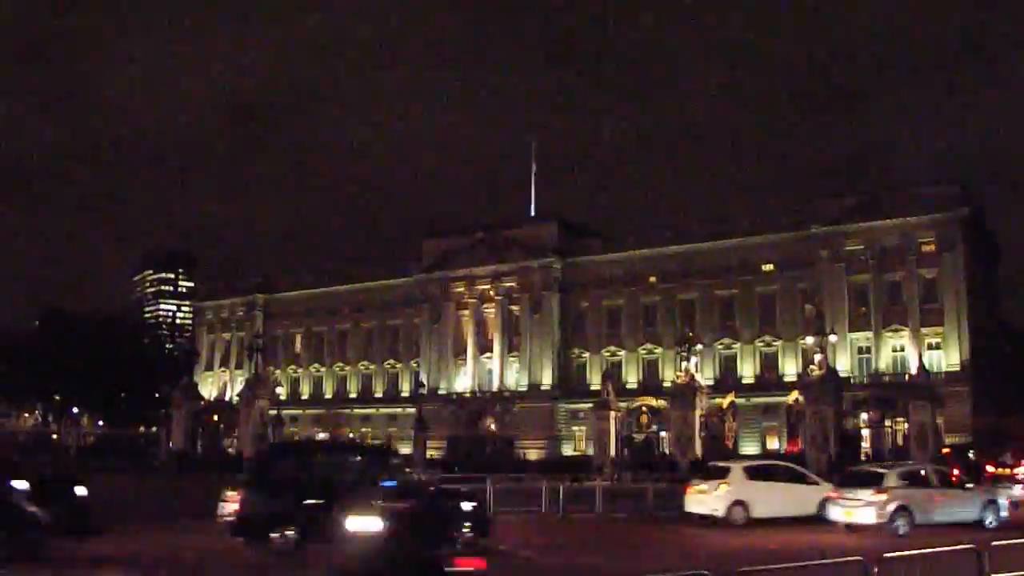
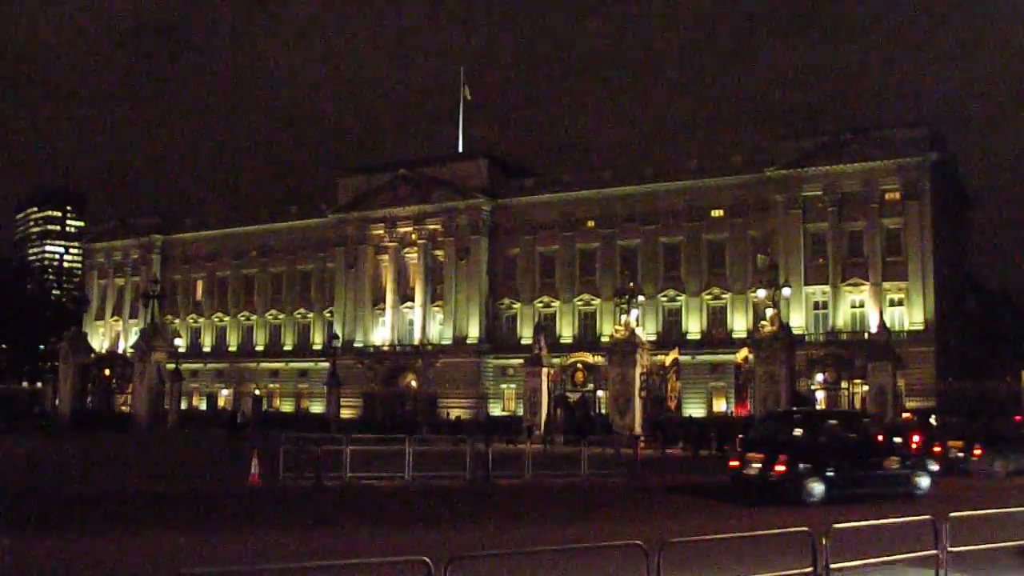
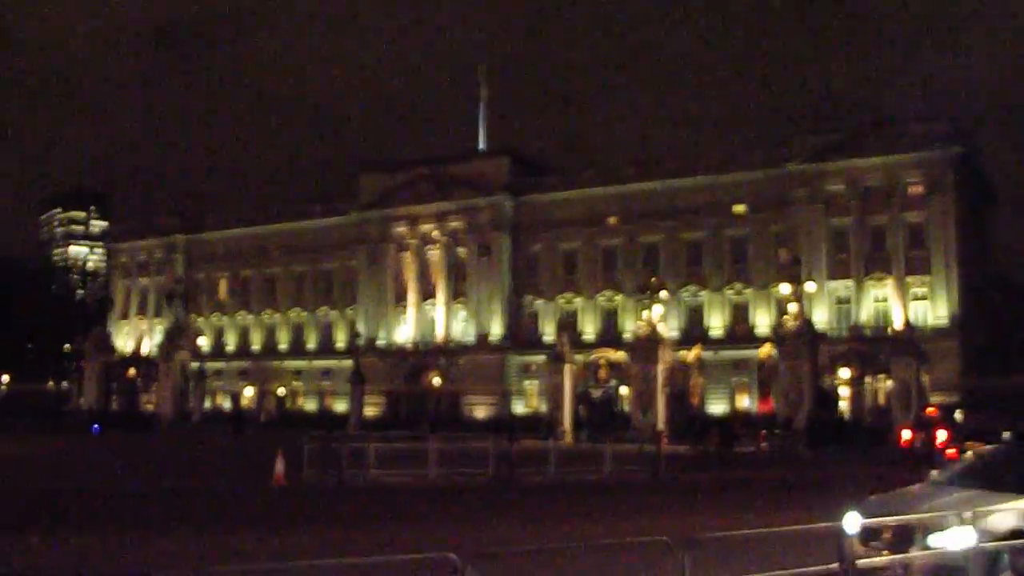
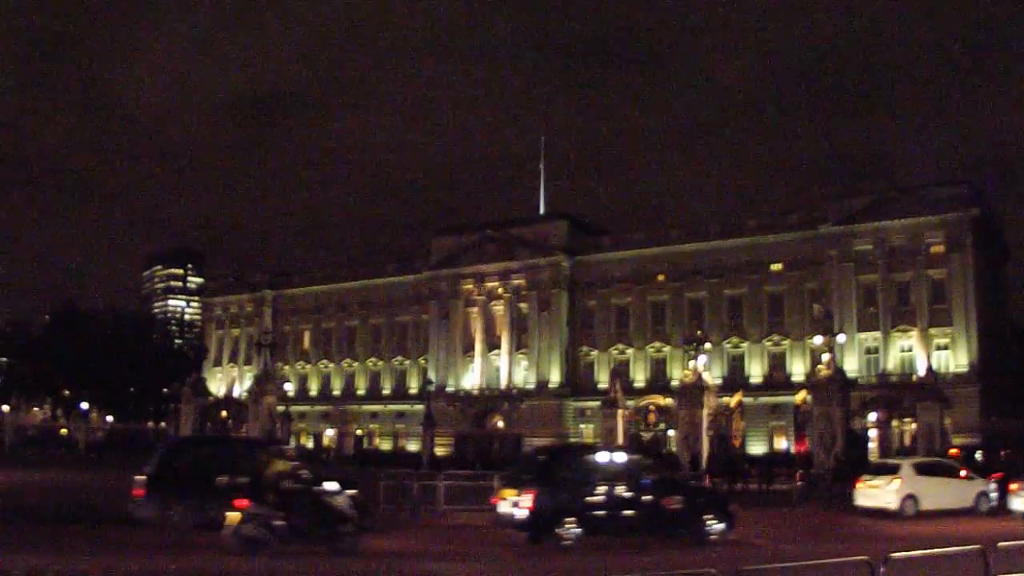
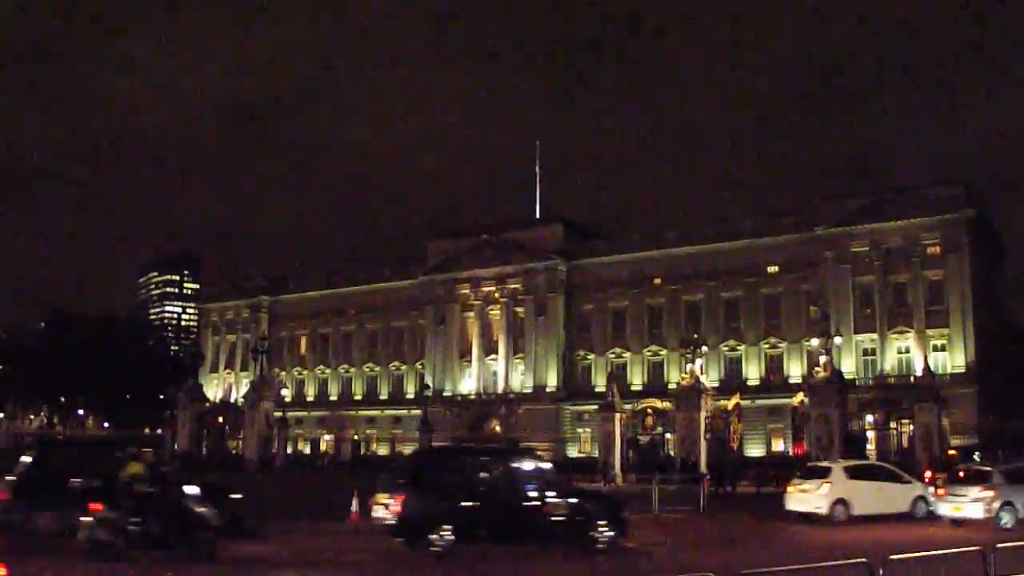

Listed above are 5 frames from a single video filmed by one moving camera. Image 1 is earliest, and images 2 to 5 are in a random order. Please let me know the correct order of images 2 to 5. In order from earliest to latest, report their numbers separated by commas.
5, 4, 2, 3
